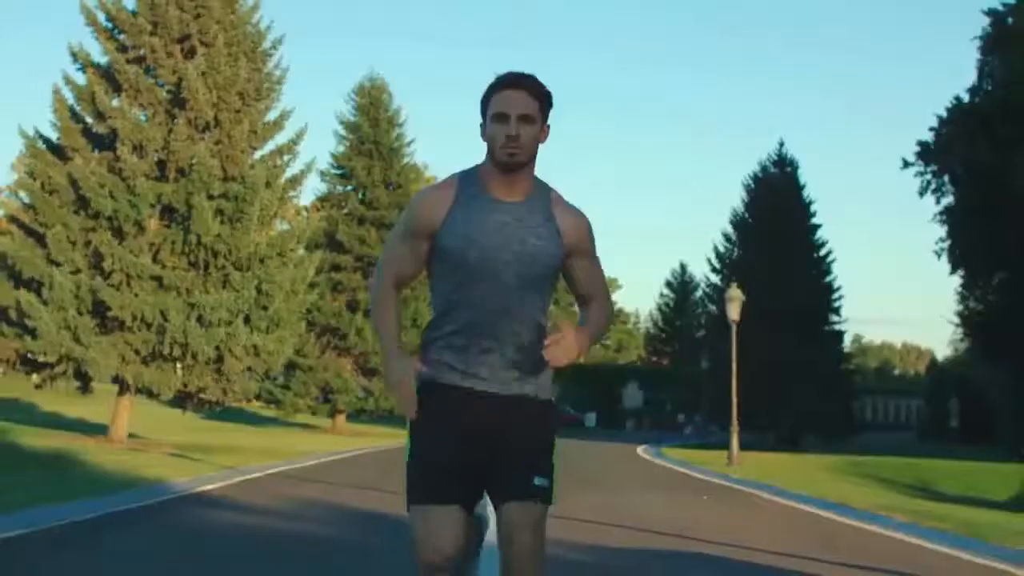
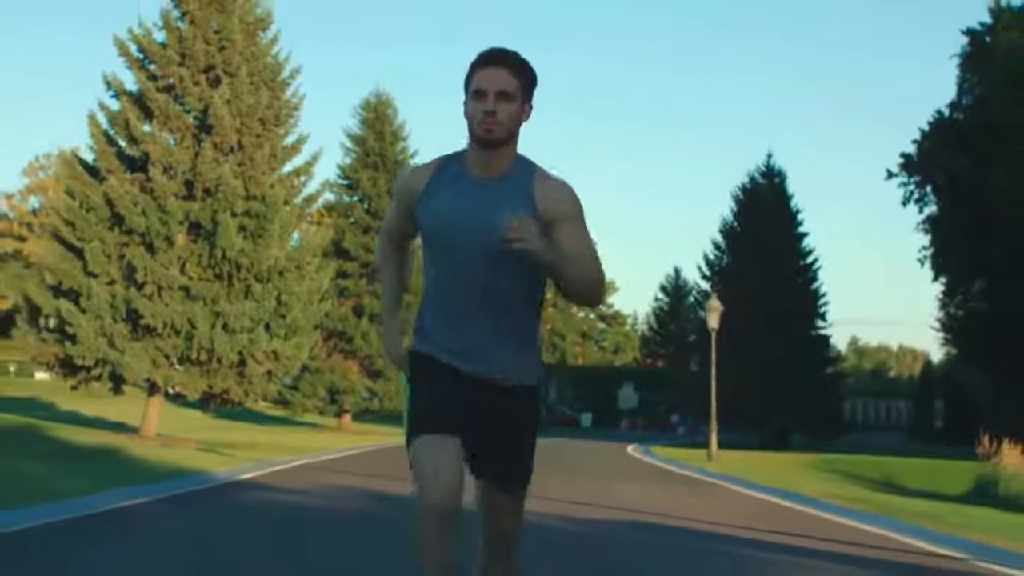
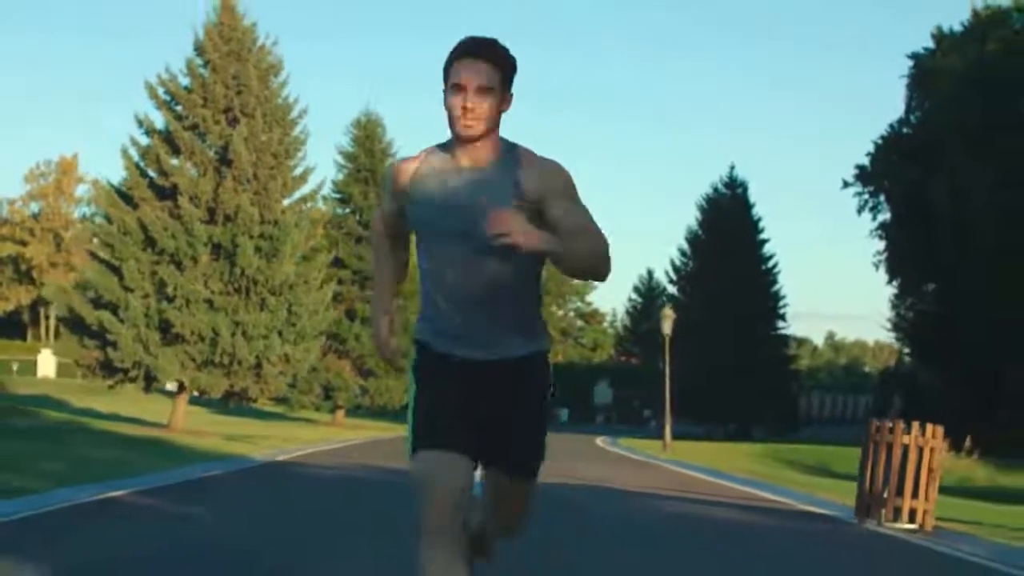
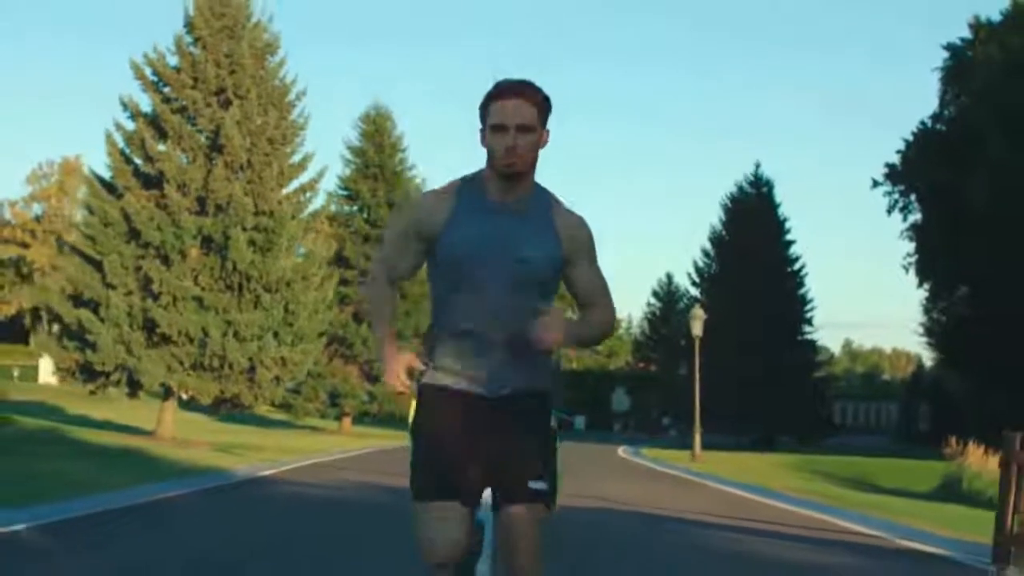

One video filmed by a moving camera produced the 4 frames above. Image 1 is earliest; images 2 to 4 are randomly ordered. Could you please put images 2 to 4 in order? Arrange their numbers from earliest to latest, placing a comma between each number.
2, 4, 3
